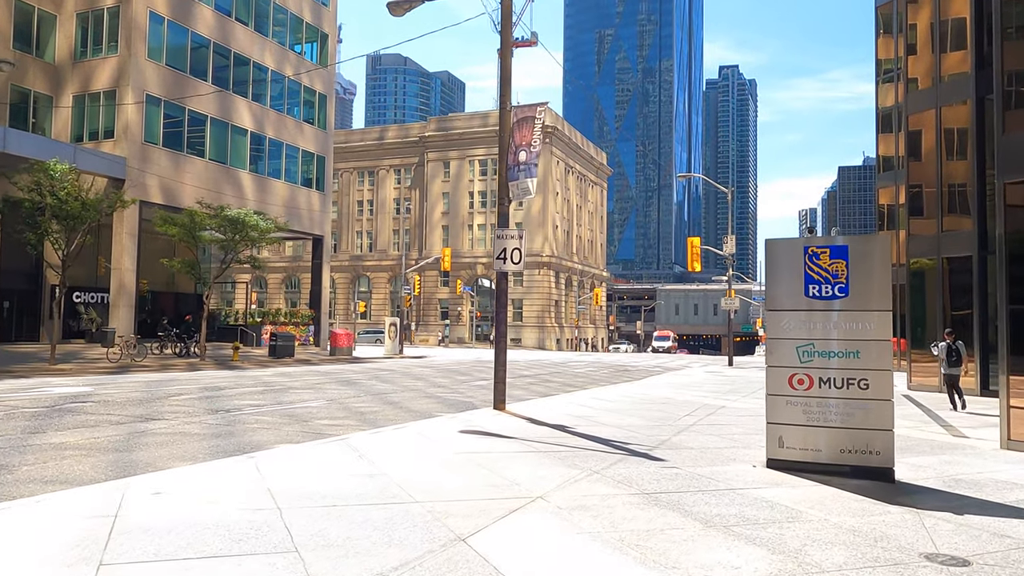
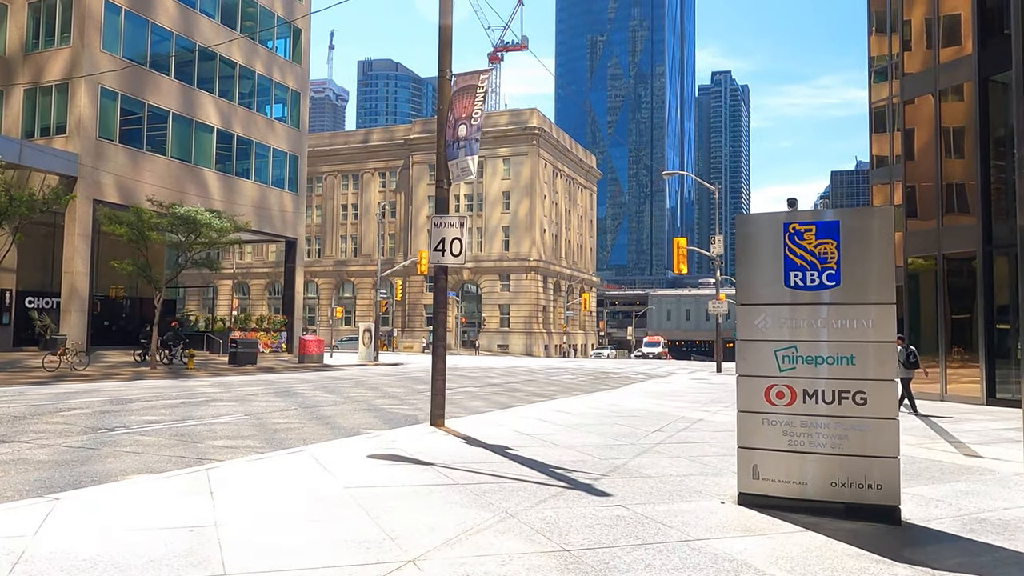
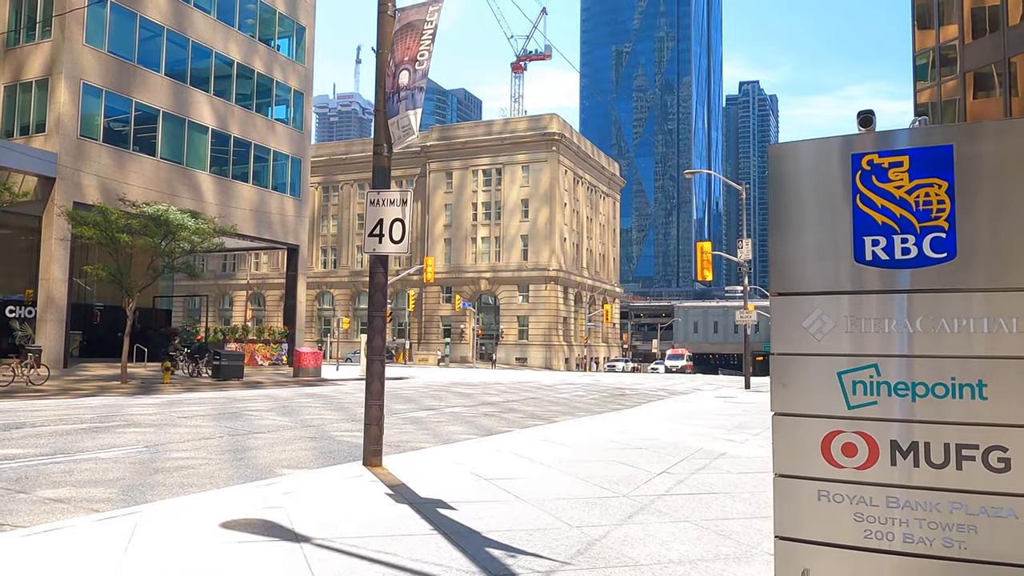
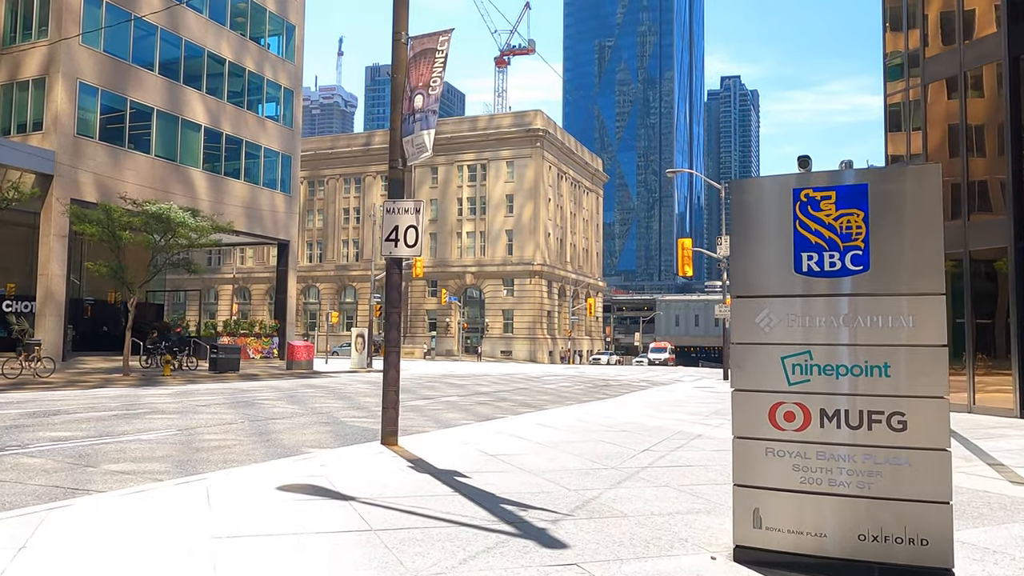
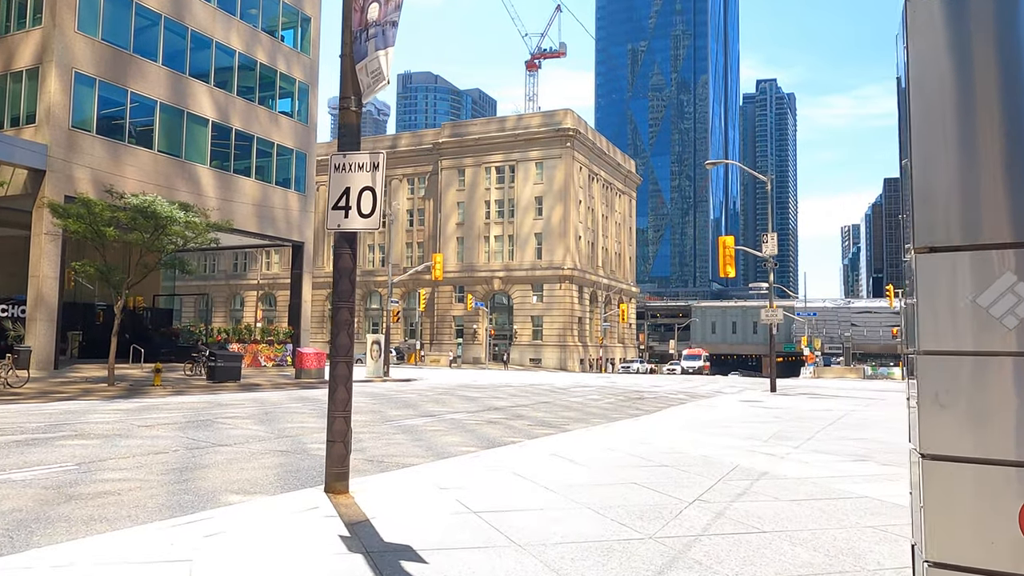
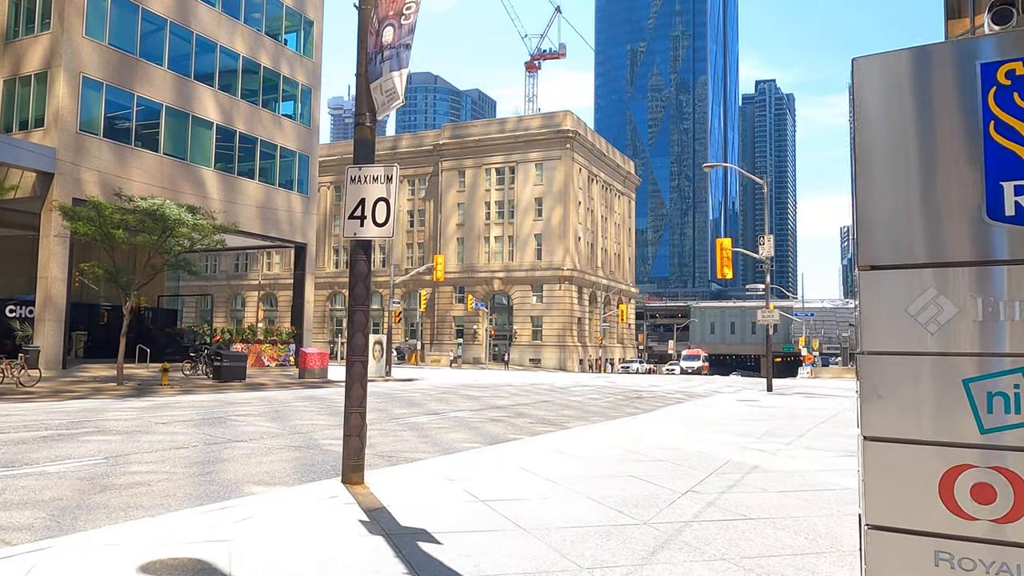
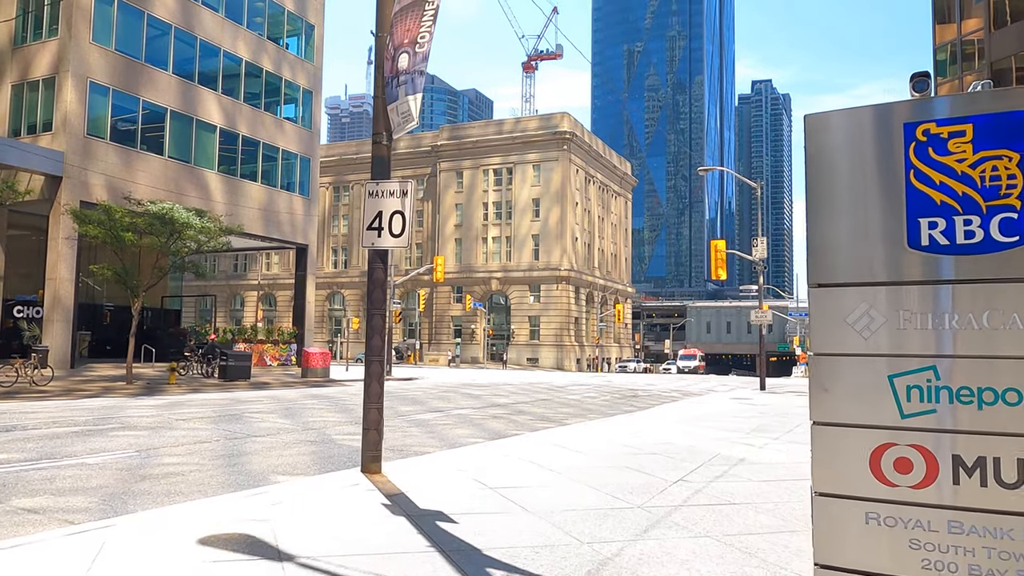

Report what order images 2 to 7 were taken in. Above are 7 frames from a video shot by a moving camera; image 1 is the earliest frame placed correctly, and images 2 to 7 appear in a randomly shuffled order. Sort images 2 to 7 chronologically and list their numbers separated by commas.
2, 4, 3, 7, 6, 5
